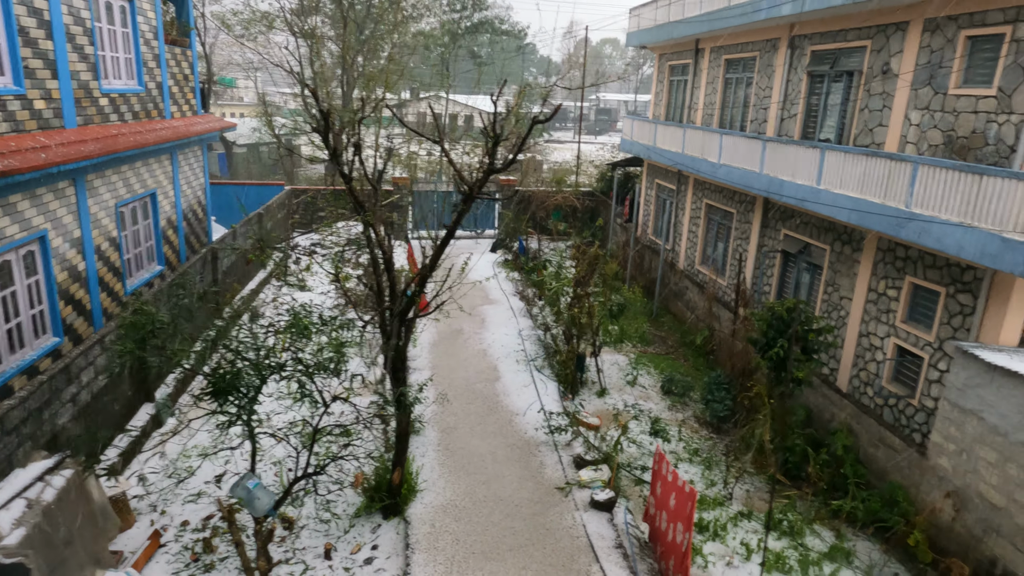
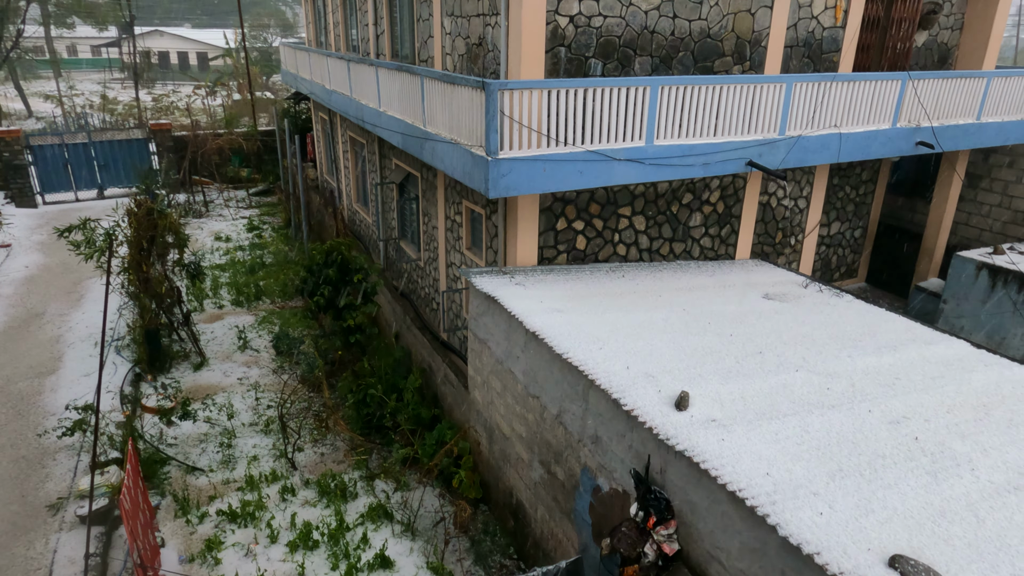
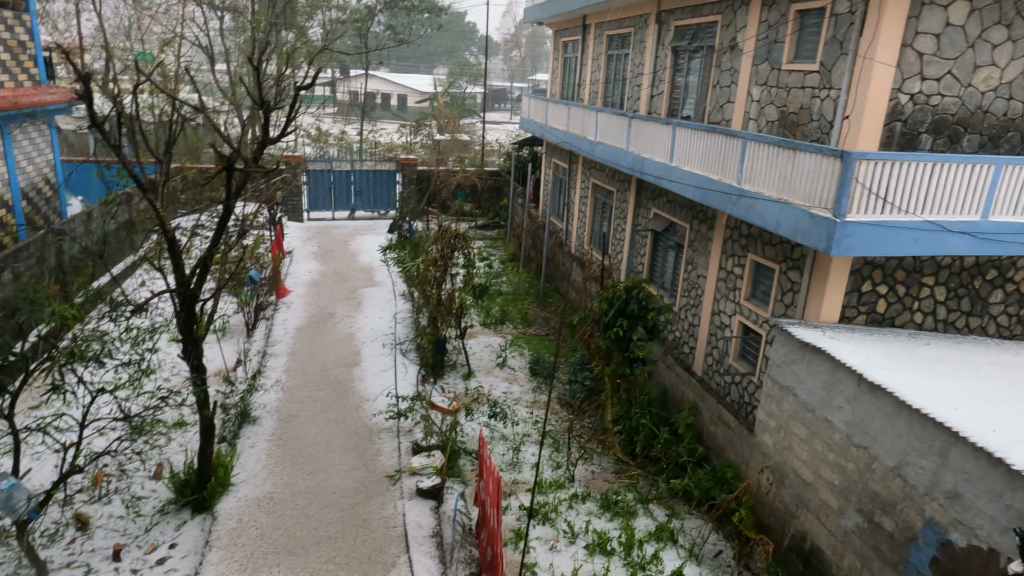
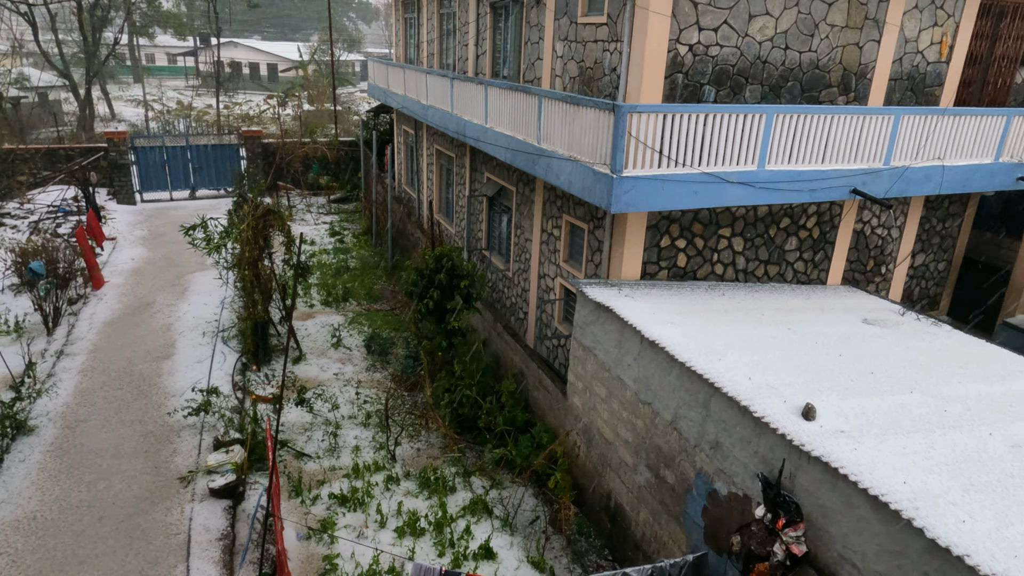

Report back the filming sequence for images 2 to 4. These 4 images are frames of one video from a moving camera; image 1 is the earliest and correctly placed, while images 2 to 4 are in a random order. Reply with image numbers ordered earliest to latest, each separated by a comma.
3, 4, 2
